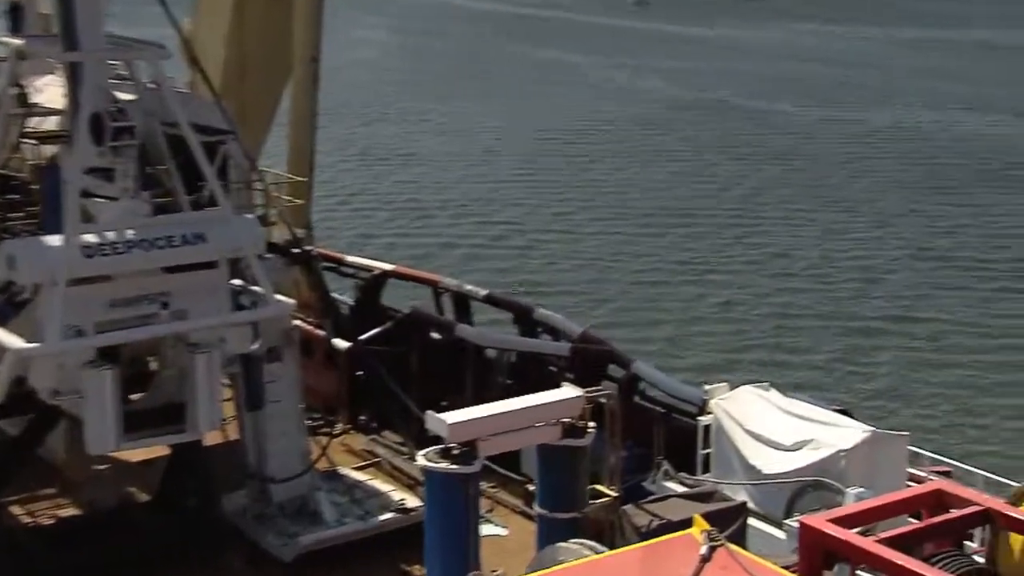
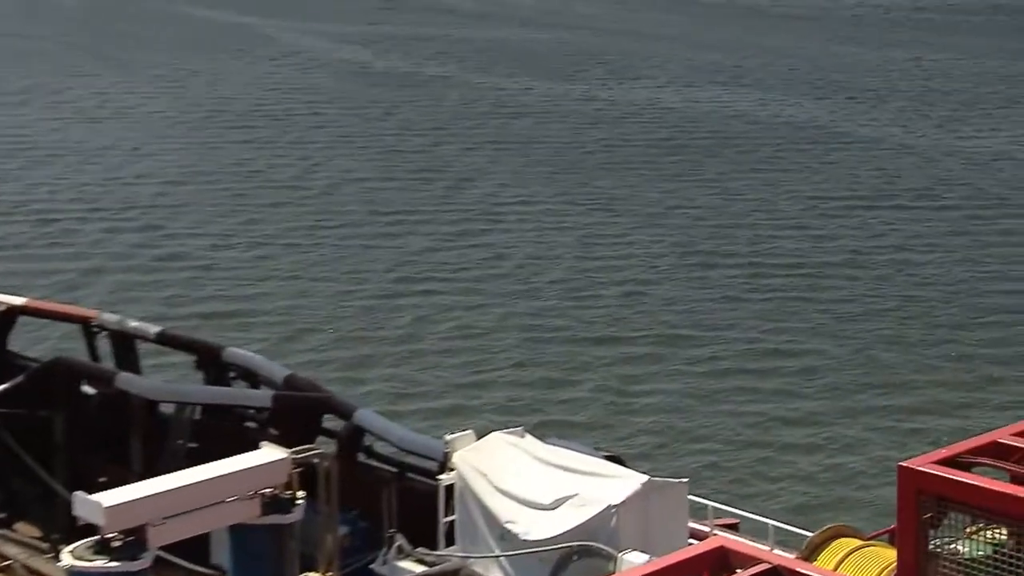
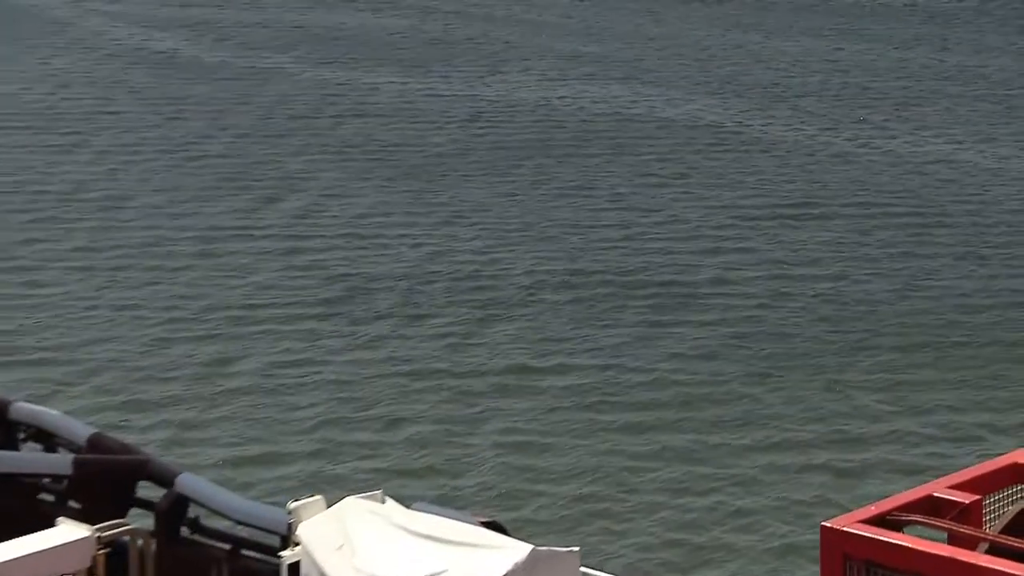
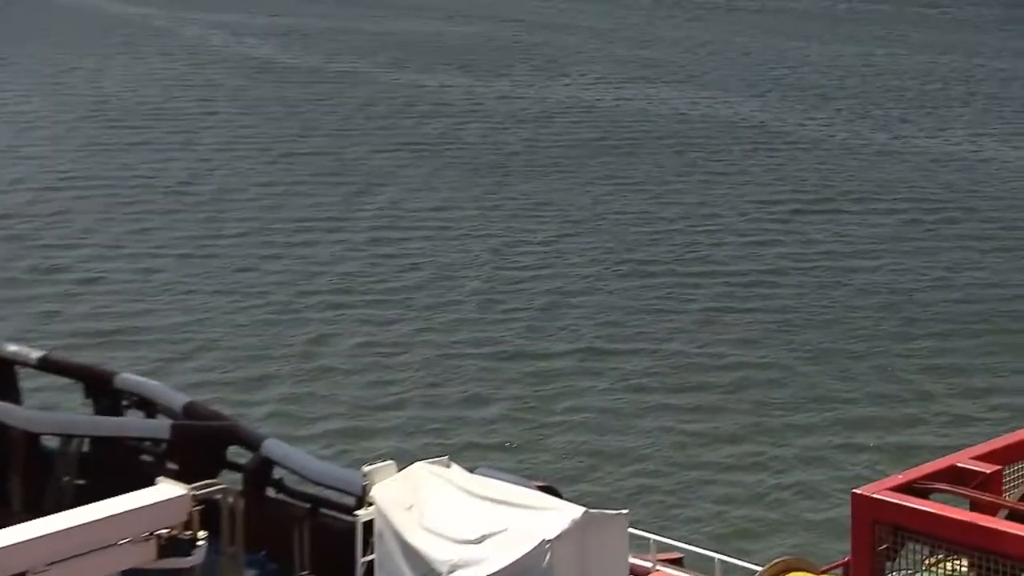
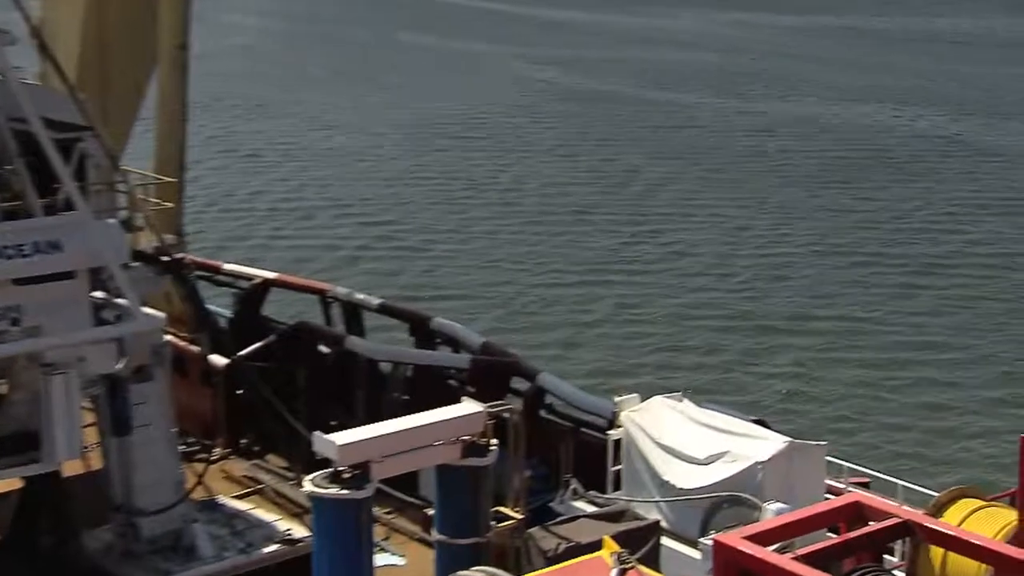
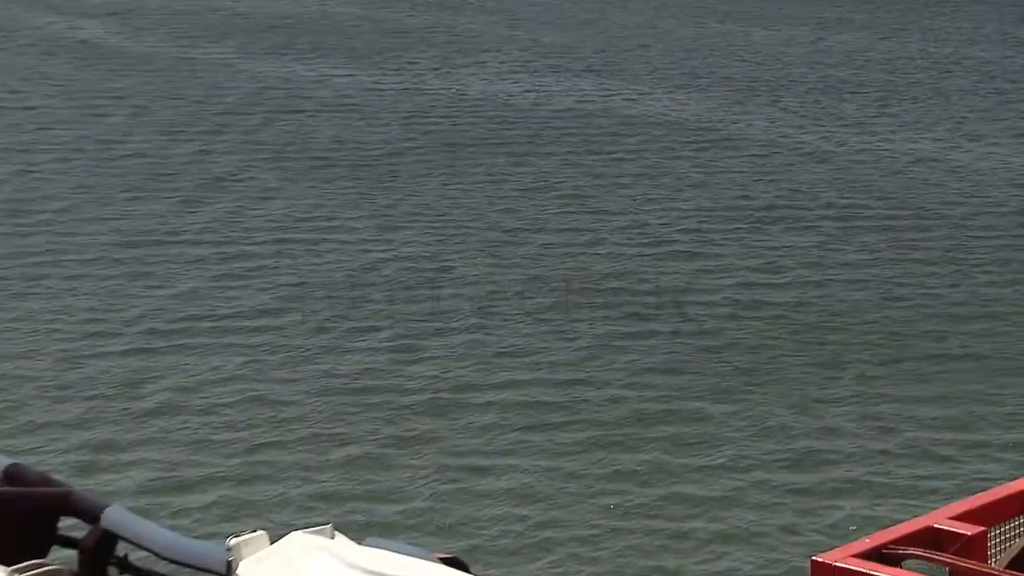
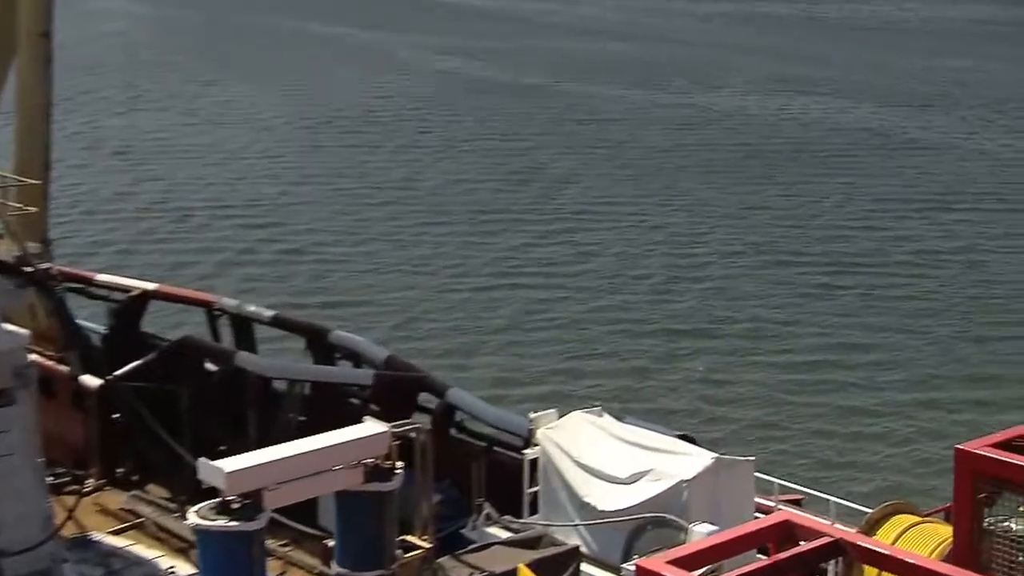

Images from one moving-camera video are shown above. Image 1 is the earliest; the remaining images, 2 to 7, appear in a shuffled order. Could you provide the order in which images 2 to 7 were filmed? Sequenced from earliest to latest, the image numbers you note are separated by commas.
5, 7, 2, 4, 3, 6
